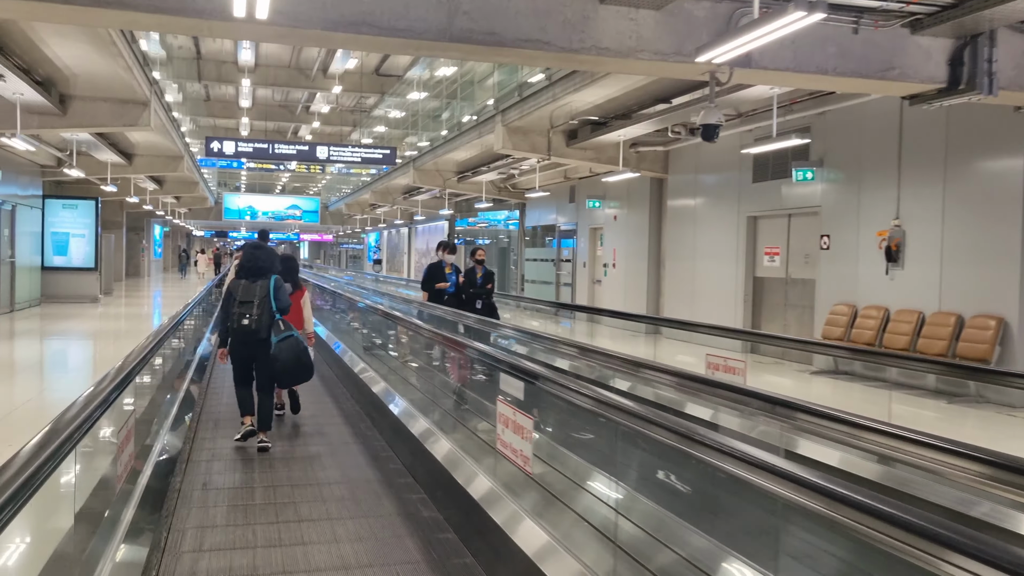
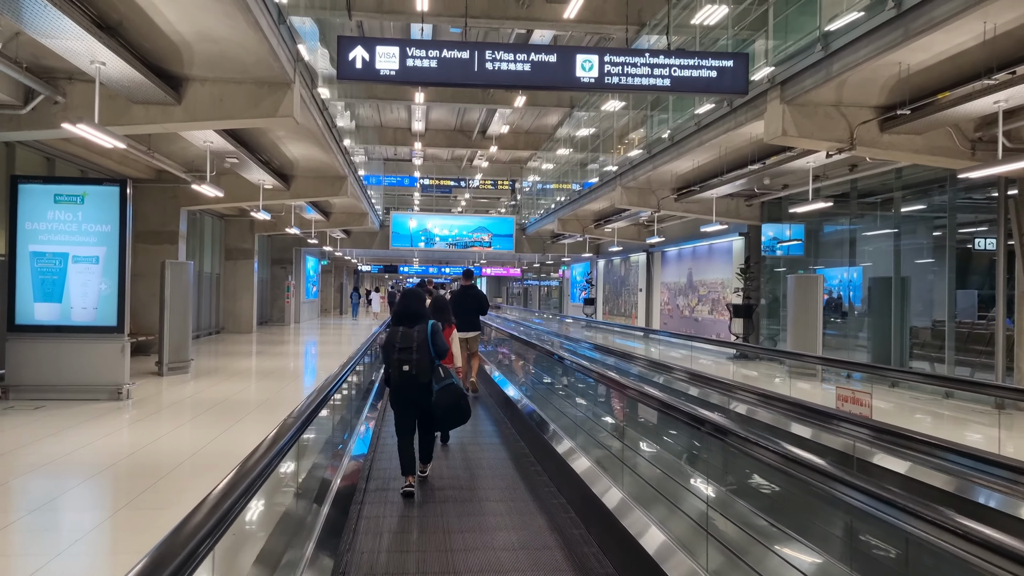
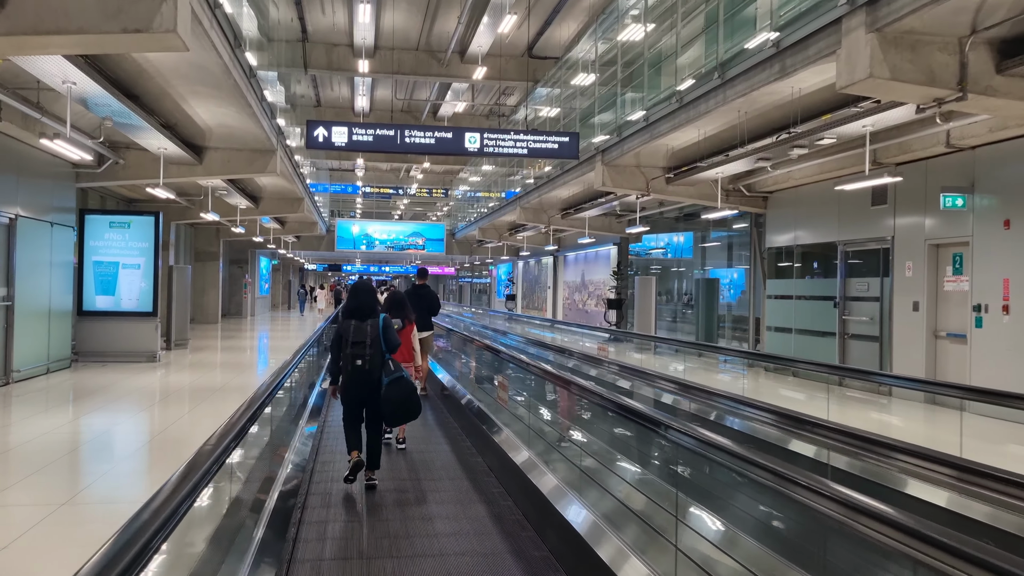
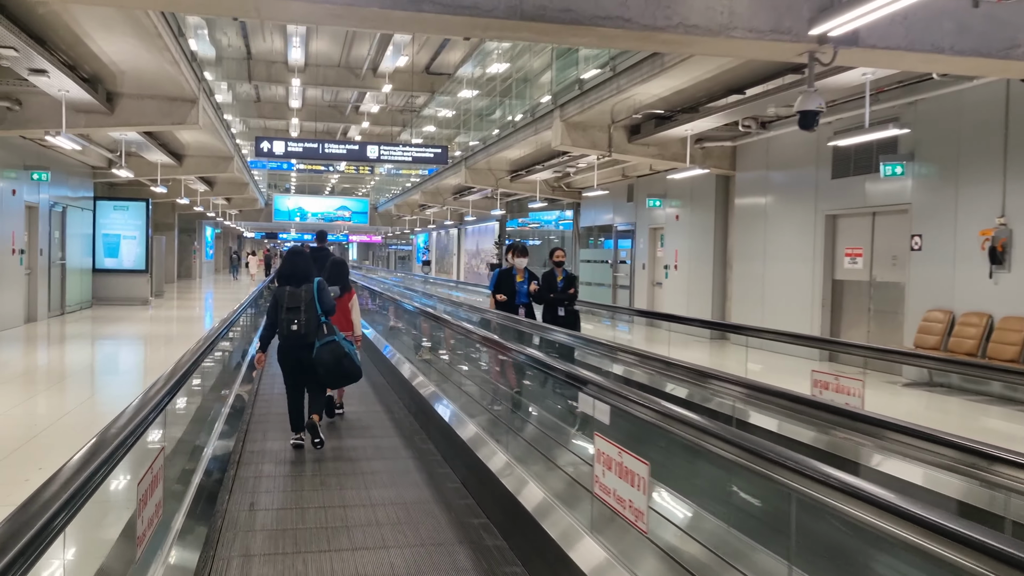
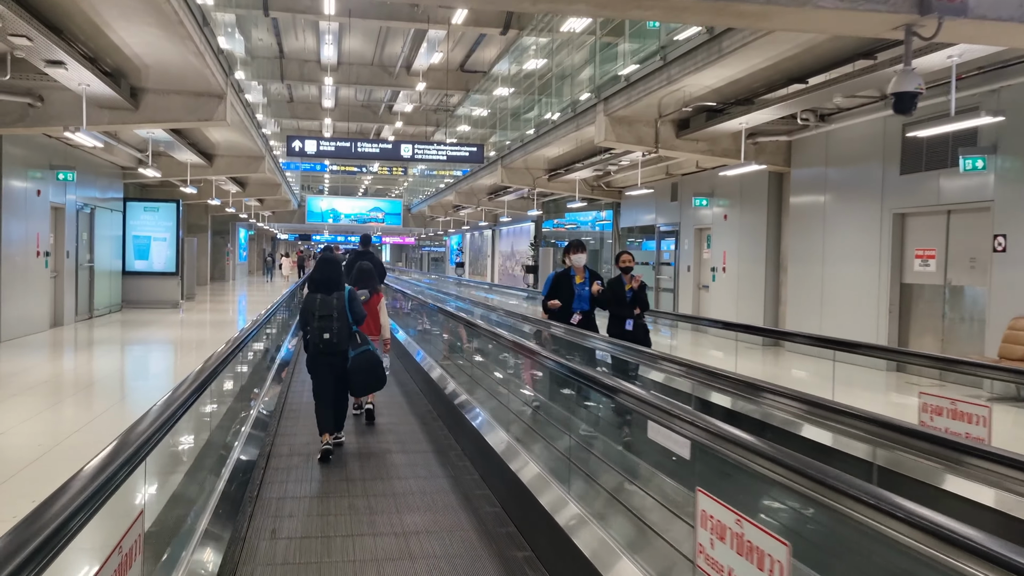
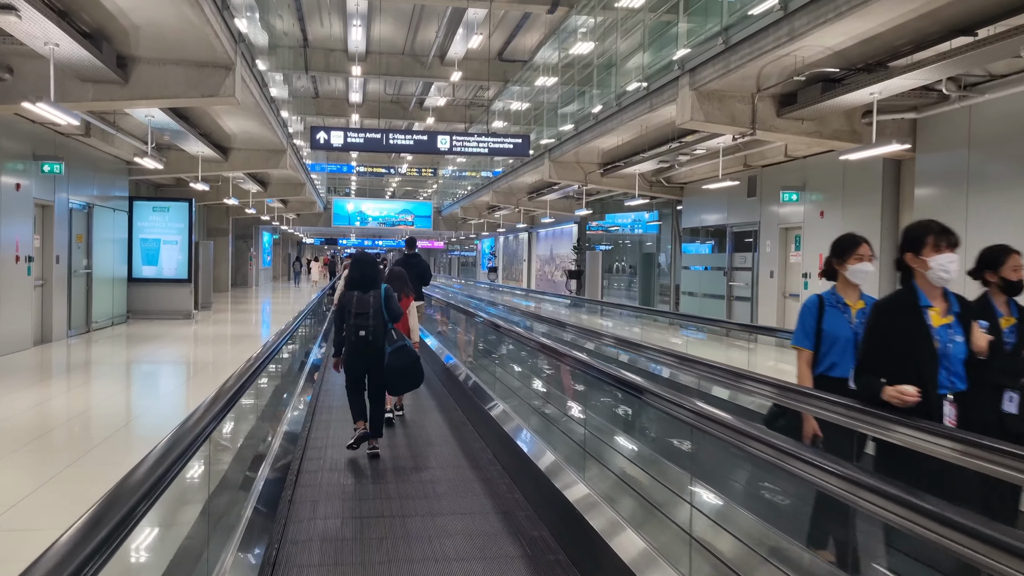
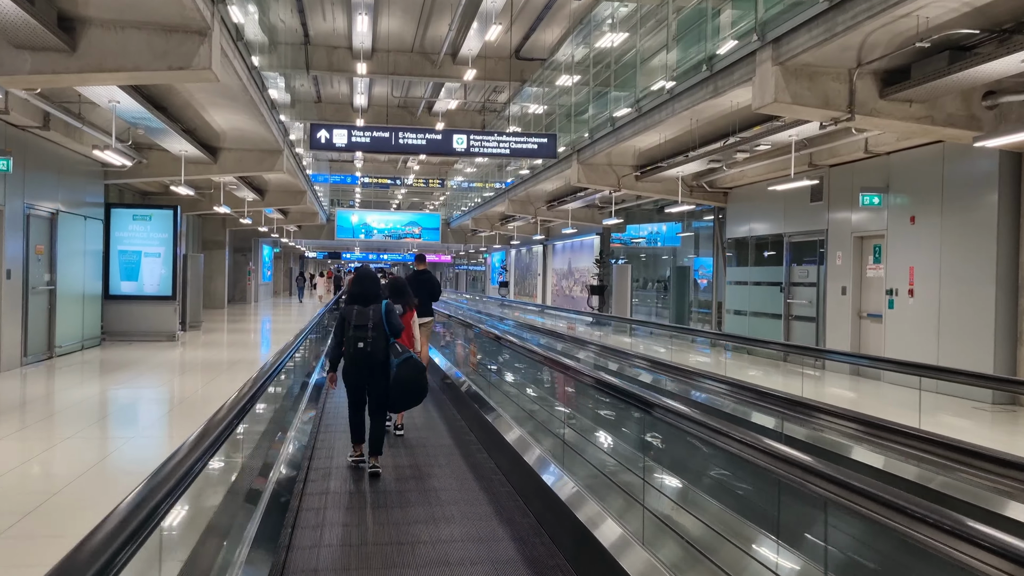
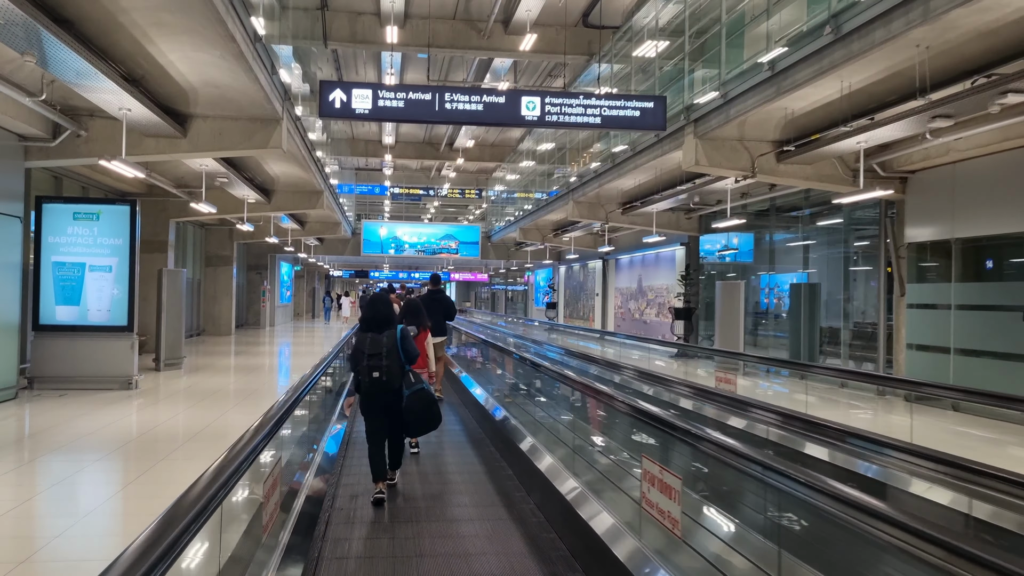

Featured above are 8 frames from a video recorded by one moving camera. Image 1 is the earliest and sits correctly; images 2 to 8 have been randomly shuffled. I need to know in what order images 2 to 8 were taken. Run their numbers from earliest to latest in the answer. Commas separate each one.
4, 5, 6, 7, 3, 8, 2
